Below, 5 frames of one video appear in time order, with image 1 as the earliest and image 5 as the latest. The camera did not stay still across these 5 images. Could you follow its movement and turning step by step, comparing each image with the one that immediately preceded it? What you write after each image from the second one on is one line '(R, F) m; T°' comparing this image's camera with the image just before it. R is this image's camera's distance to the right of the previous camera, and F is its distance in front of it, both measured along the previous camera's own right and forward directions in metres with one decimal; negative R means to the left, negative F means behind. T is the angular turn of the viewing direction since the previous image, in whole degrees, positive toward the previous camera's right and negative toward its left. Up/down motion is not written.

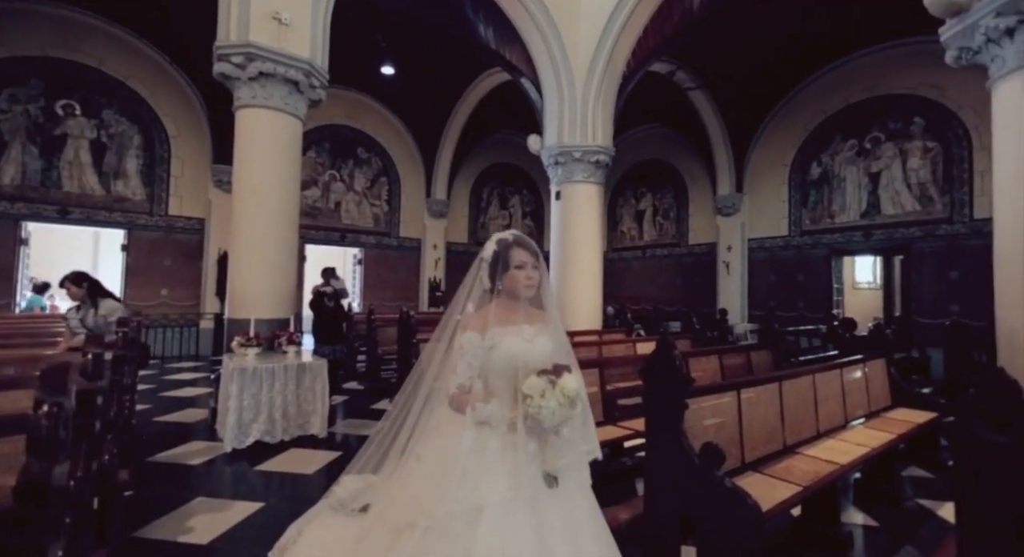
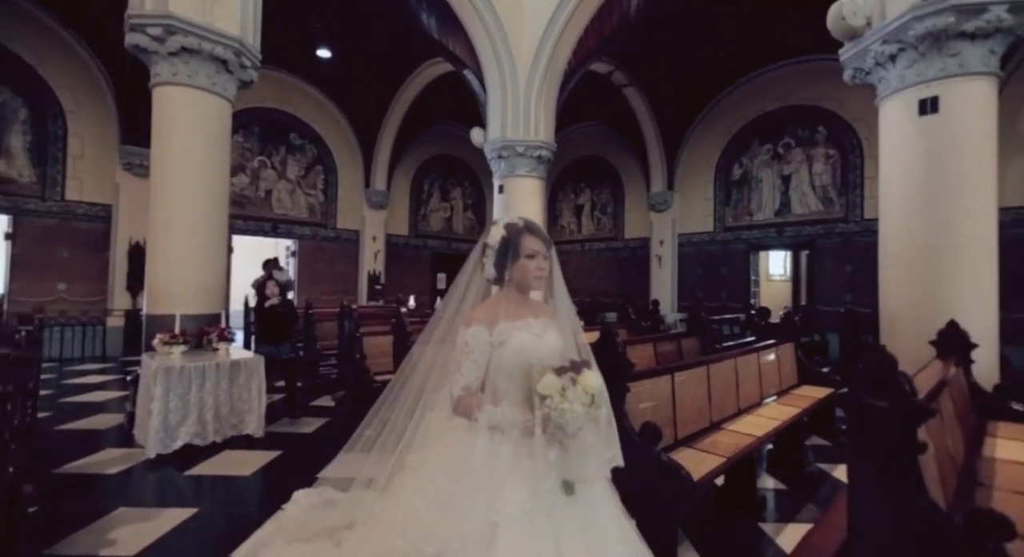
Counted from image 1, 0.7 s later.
(-0.3, -0.1) m; +8°
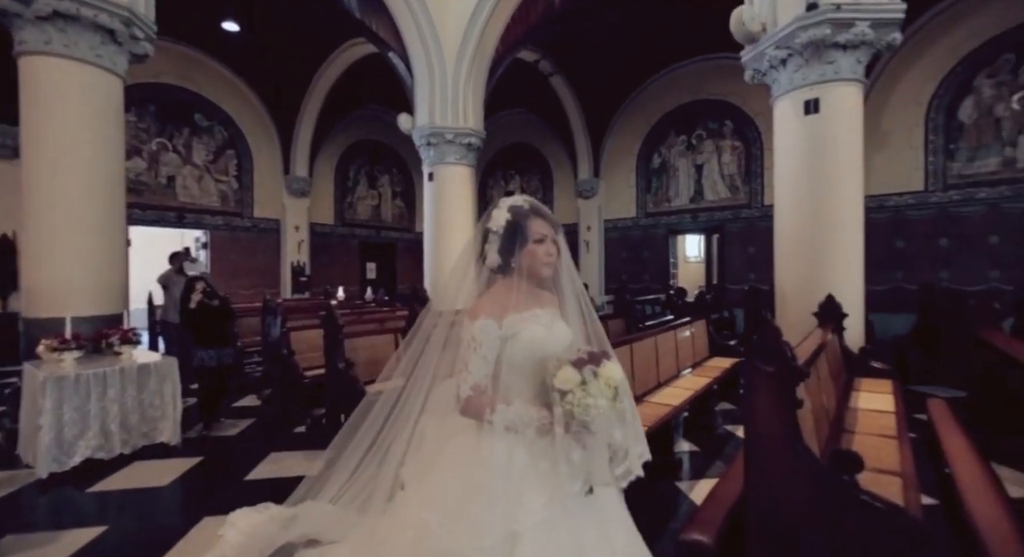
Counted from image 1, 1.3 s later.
(-0.3, -0.1) m; +10°
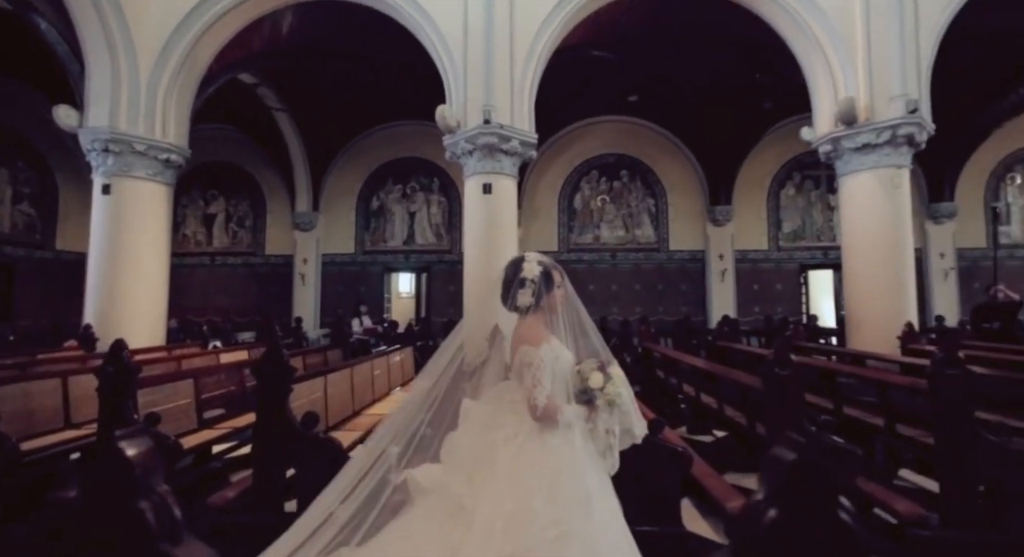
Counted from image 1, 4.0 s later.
(-1.2, -0.5) m; +38°
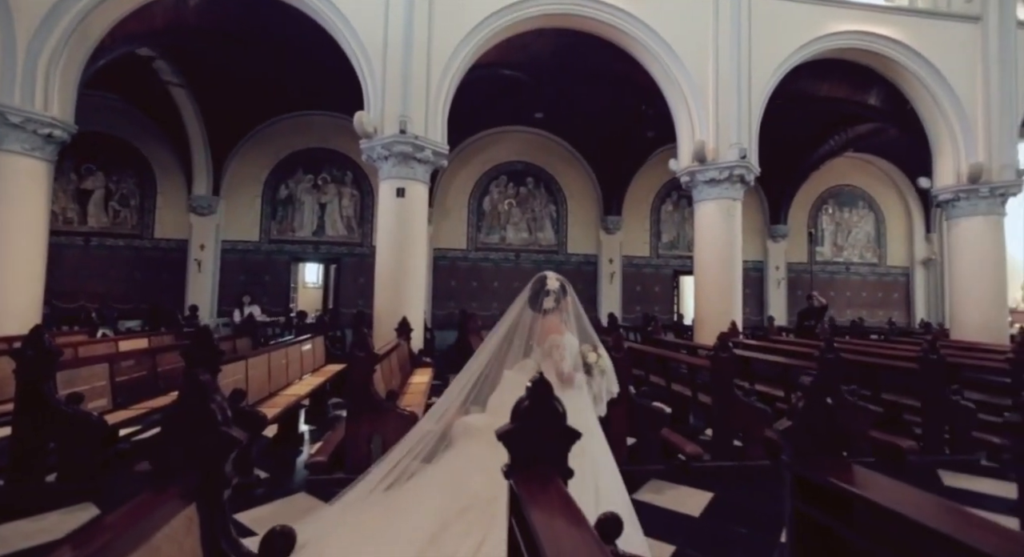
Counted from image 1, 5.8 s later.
(0.0, -0.6) m; +10°
